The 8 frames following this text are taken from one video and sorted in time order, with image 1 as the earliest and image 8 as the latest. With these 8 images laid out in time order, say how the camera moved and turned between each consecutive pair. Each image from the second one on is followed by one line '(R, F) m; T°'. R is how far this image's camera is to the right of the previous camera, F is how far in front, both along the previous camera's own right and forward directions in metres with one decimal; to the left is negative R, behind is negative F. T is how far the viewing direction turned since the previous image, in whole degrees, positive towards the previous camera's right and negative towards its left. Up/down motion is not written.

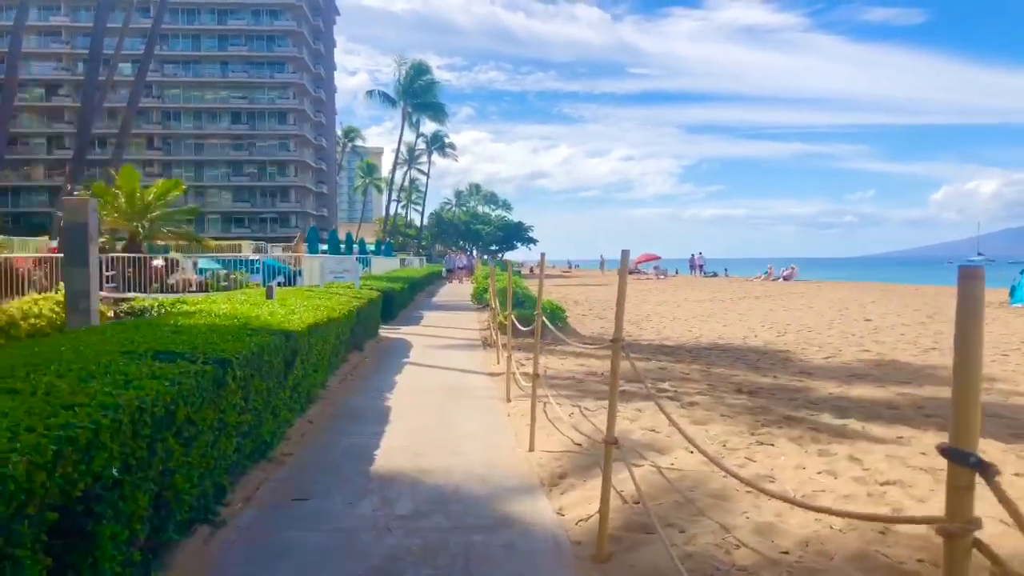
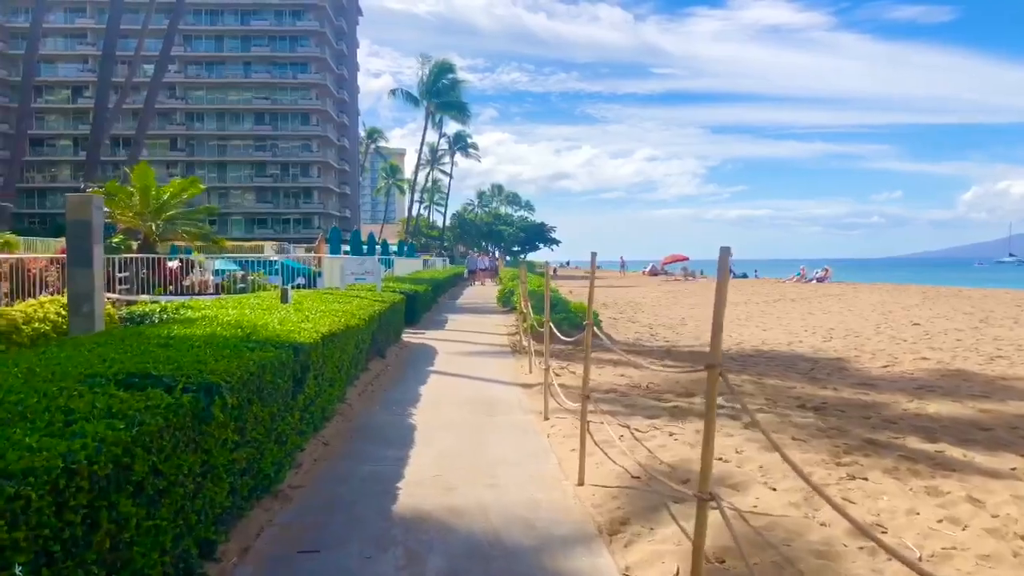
(-0.2, +1.0) m; -1°
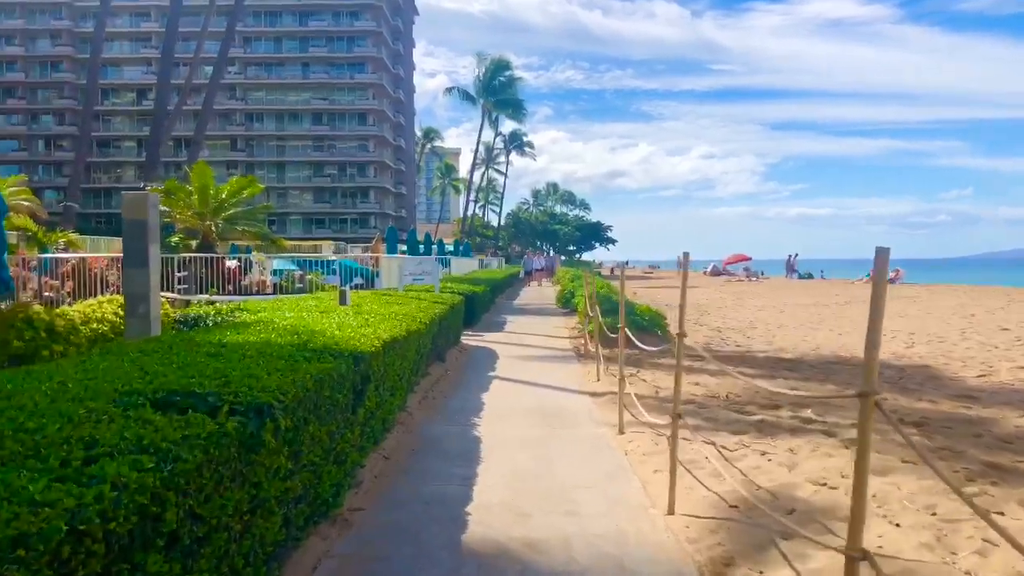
(-0.2, +0.6) m; -4°
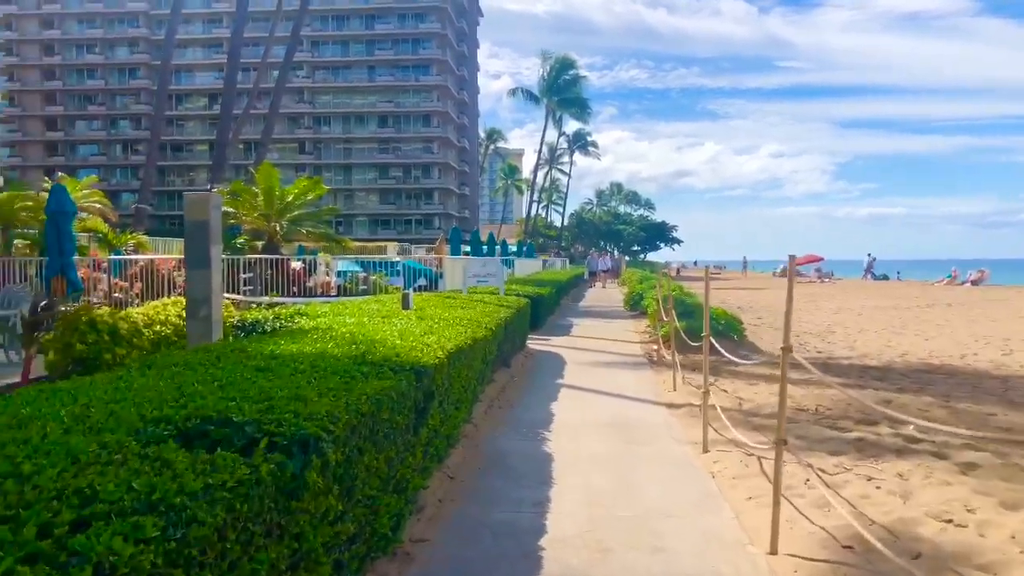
(-0.1, +0.6) m; -4°
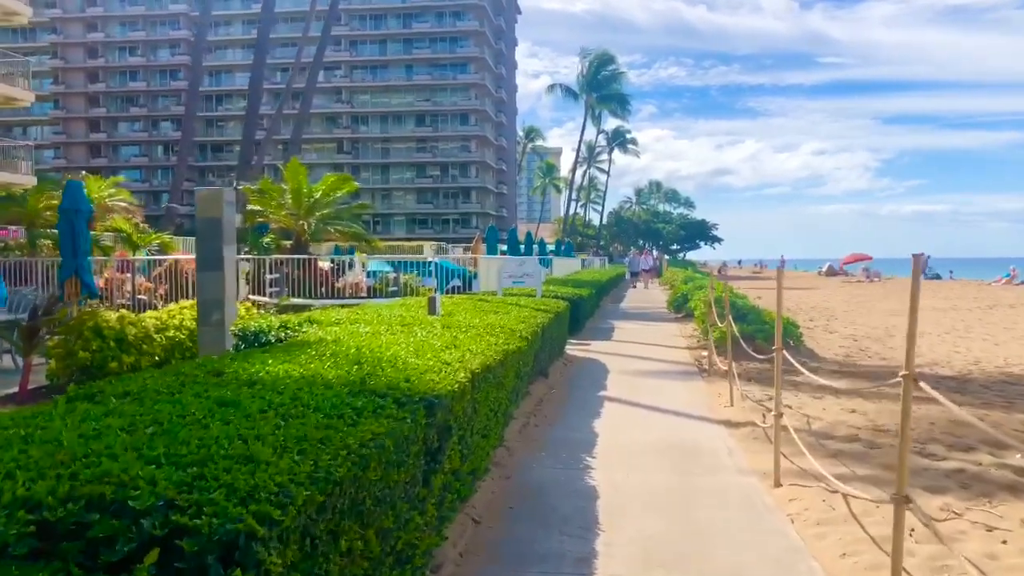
(0.0, +1.0) m; -3°
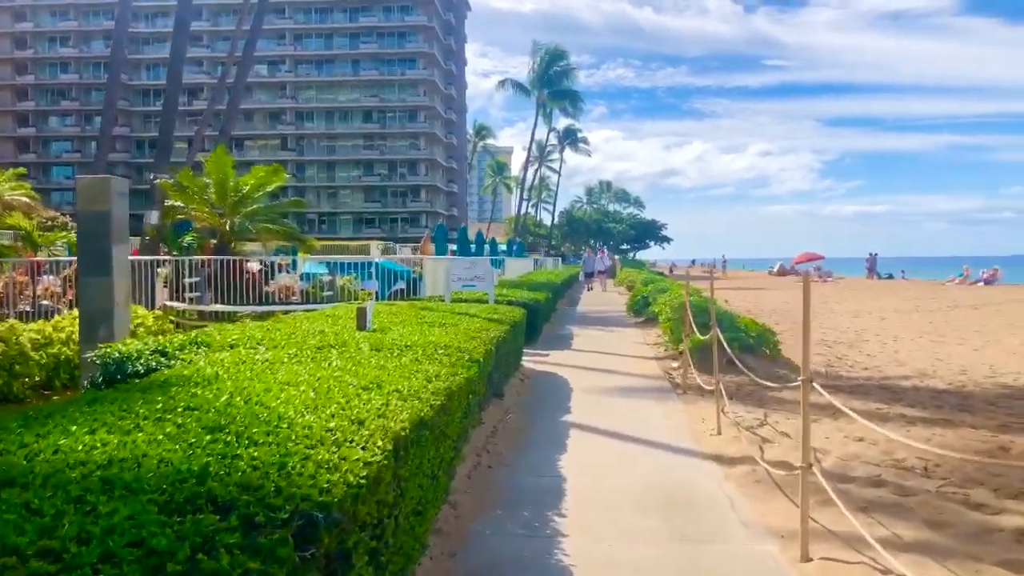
(0.0, +1.6) m; +3°
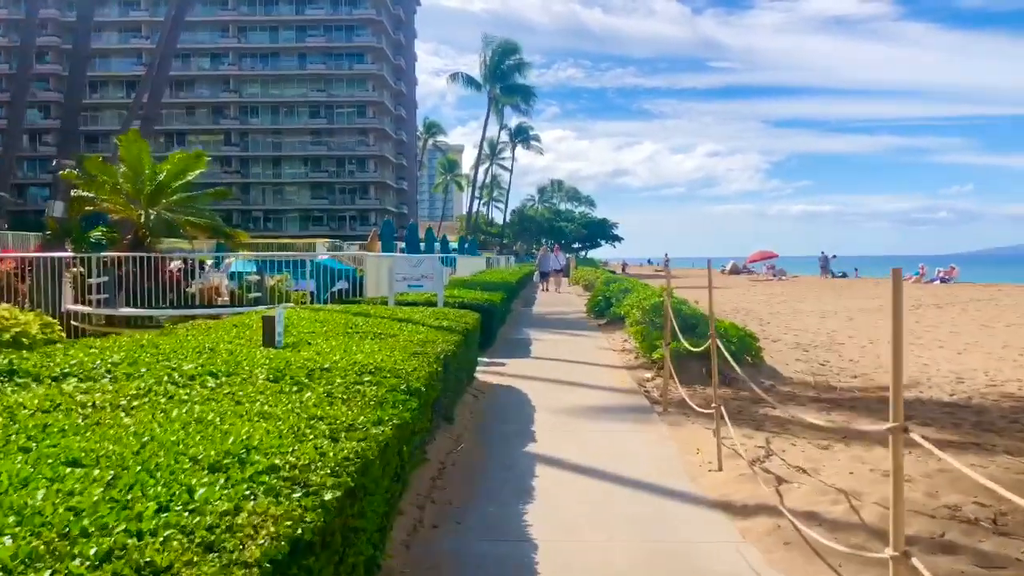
(0.0, +1.6) m; +3°
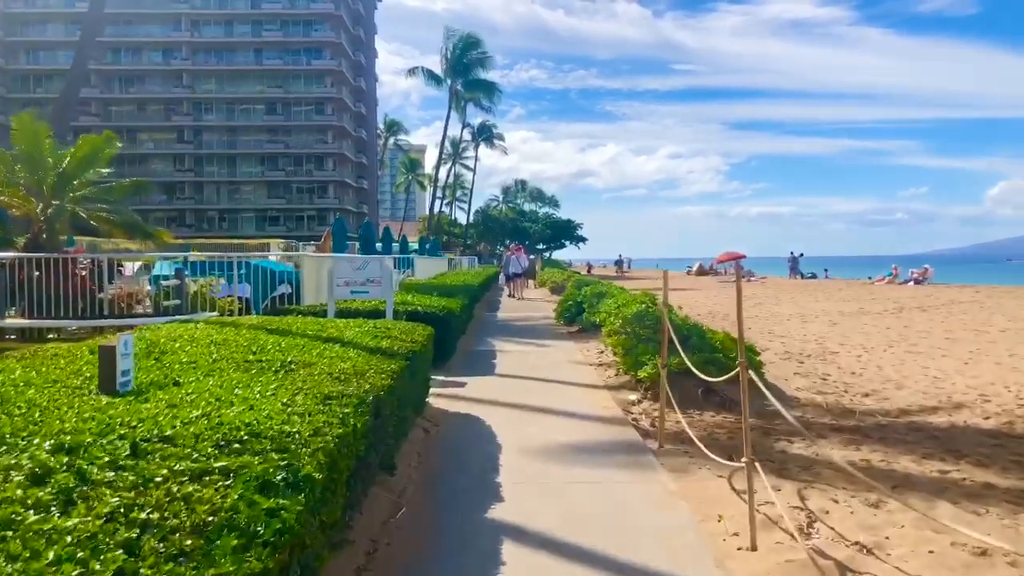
(0.0, +1.8) m; +2°
